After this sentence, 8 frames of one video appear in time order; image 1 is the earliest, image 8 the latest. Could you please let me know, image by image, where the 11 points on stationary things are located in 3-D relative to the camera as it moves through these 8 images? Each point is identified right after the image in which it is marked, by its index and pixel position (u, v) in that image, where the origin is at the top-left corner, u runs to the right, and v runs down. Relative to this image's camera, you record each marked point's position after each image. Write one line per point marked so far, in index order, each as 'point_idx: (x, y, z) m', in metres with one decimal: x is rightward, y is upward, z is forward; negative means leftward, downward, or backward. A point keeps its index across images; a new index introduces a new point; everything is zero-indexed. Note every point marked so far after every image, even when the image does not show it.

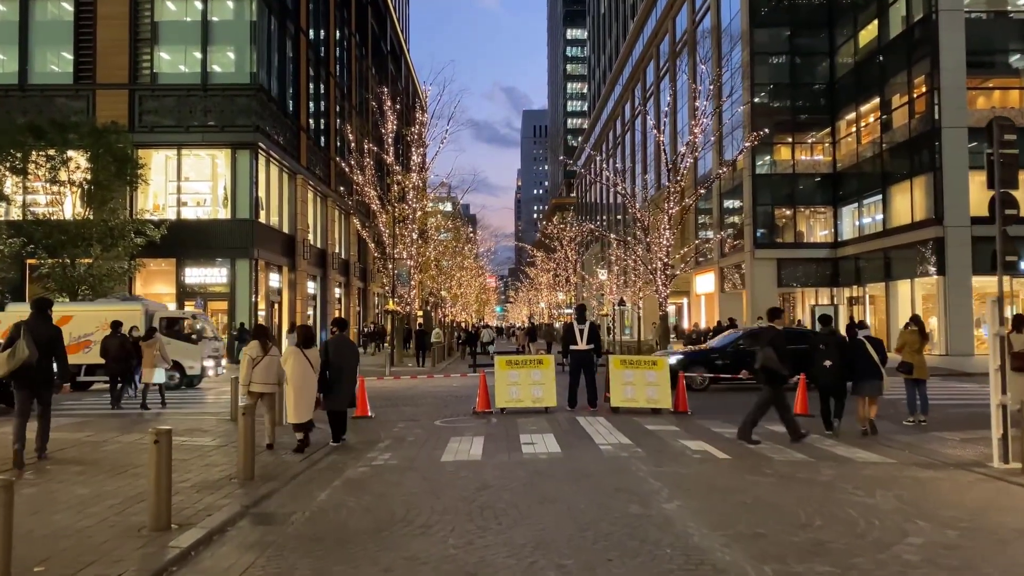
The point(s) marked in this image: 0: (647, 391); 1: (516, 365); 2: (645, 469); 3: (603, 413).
0: (+2.1, -1.6, +12.0) m
1: (0.0, -1.2, +12.0) m
2: (+1.3, -1.7, +7.3) m
3: (+1.4, -1.9, +12.0) m
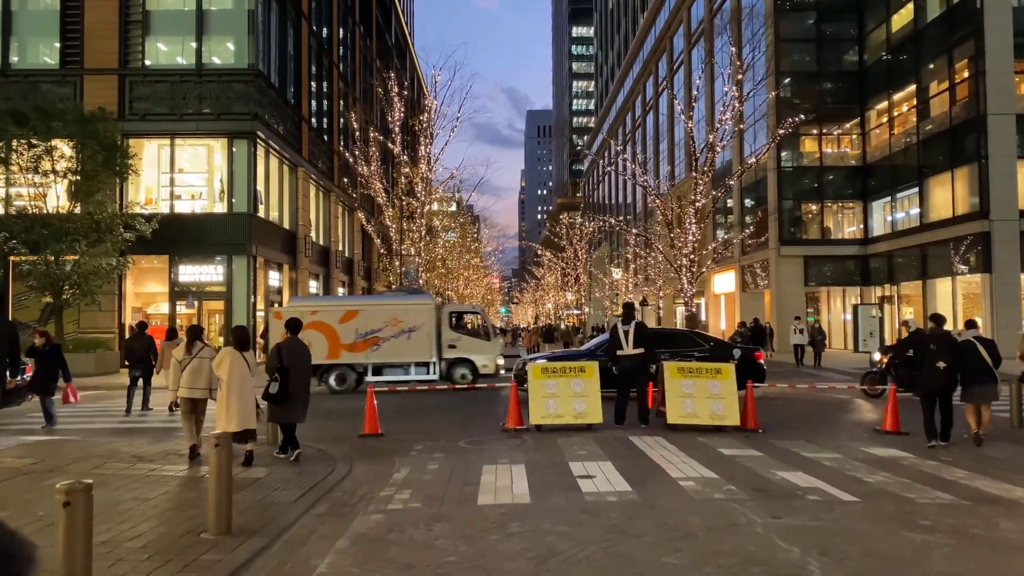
0: (+2.6, -1.5, +10.1) m
1: (+0.5, -1.1, +10.1) m
2: (+1.7, -1.6, +5.4) m
3: (+1.9, -1.9, +10.1) m
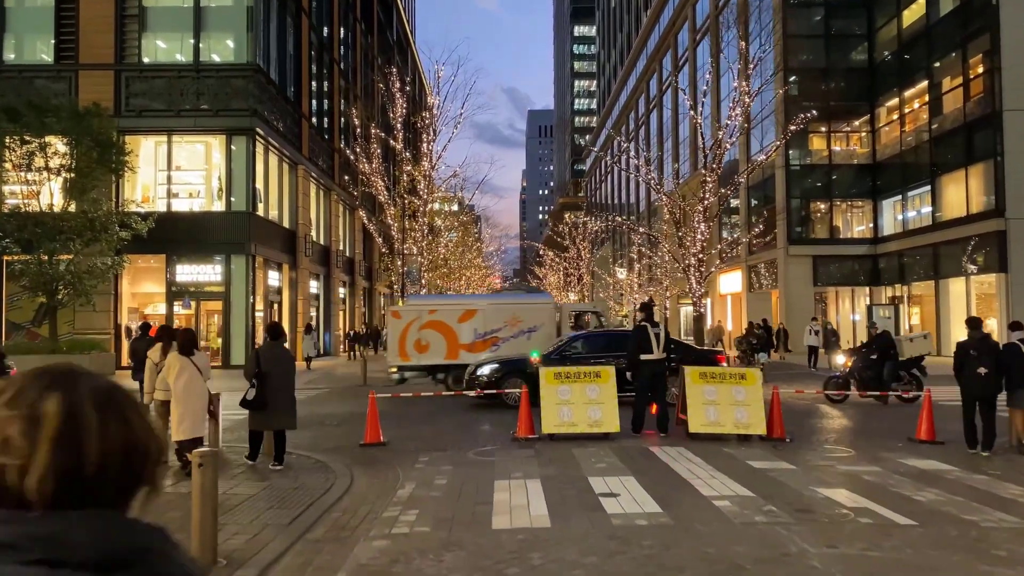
0: (+2.7, -1.5, +9.5) m
1: (+0.7, -1.1, +9.5) m
2: (+1.9, -1.6, +4.8) m
3: (+2.0, -1.9, +9.5) m
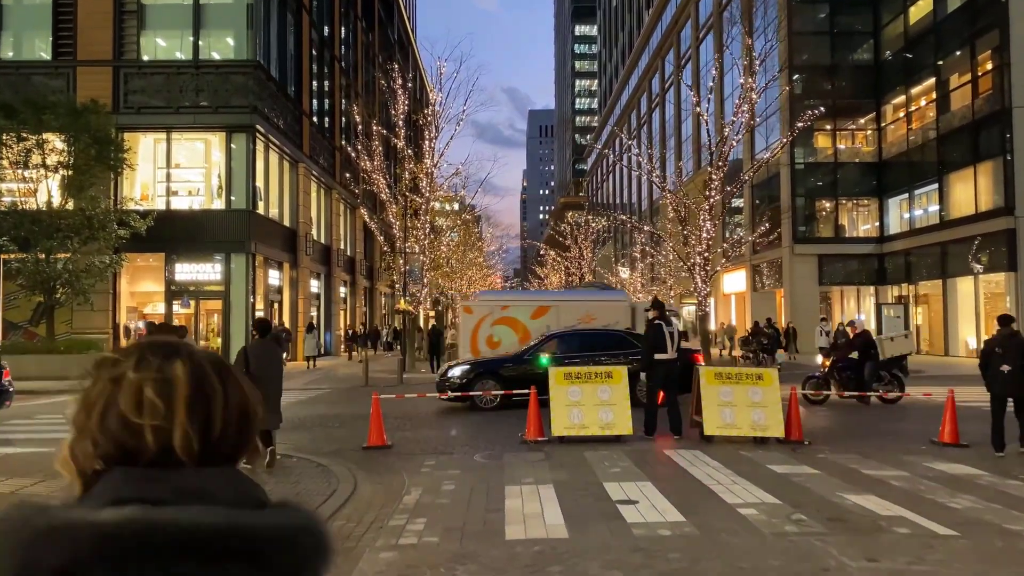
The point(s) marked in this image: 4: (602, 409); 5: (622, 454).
0: (+2.8, -1.5, +9.1) m
1: (+0.8, -1.1, +9.2) m
2: (+2.0, -1.6, +4.5) m
3: (+2.1, -1.8, +9.1) m
4: (+1.1, -1.4, +9.1) m
5: (+1.2, -1.8, +8.5) m
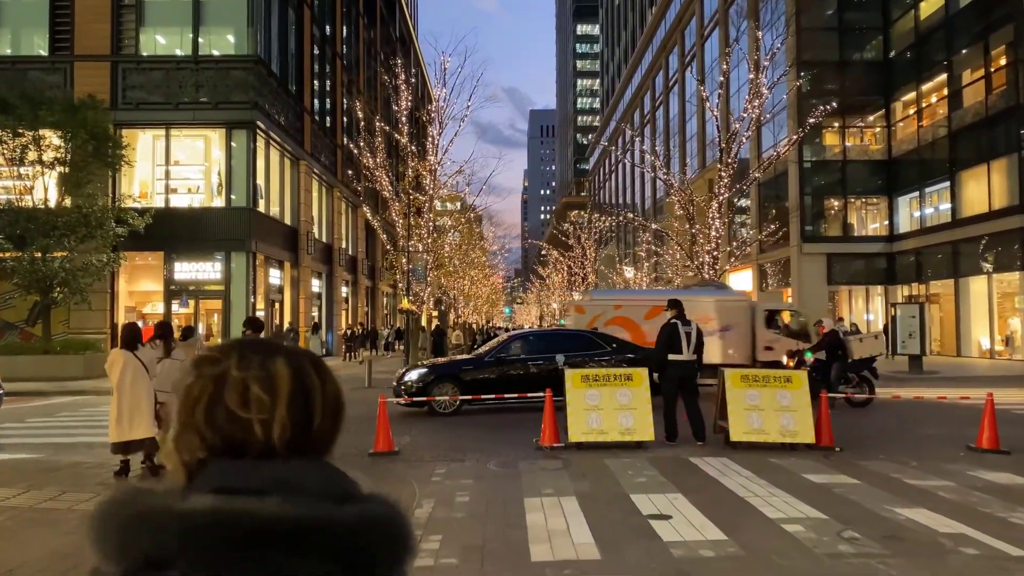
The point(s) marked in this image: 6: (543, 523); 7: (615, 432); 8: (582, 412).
0: (+3.0, -1.5, +8.6) m
1: (+0.9, -1.0, +8.7) m
2: (+2.1, -1.6, +4.0) m
3: (+2.3, -1.8, +8.6) m
4: (+1.2, -1.4, +8.6) m
5: (+1.4, -1.8, +8.0) m
6: (+0.2, -1.7, +5.6) m
7: (+1.1, -1.6, +8.6) m
8: (+0.8, -1.4, +8.6) m
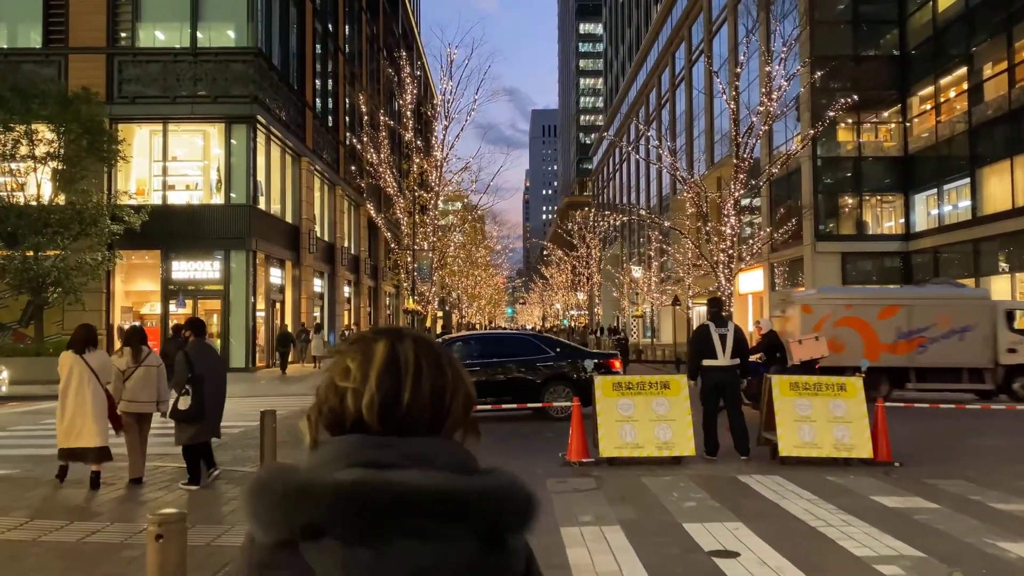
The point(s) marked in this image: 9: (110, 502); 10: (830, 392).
0: (+3.2, -1.4, +7.8) m
1: (+1.2, -1.0, +7.8) m
2: (+2.4, -1.5, +3.1) m
3: (+2.5, -1.8, +7.8) m
4: (+1.5, -1.4, +7.8) m
5: (+1.6, -1.8, +7.1) m
6: (+0.5, -1.7, +4.7) m
7: (+1.4, -1.6, +7.7) m
8: (+1.0, -1.4, +7.8) m
9: (-3.6, -1.9, +7.0) m
10: (+3.2, -1.1, +7.9) m
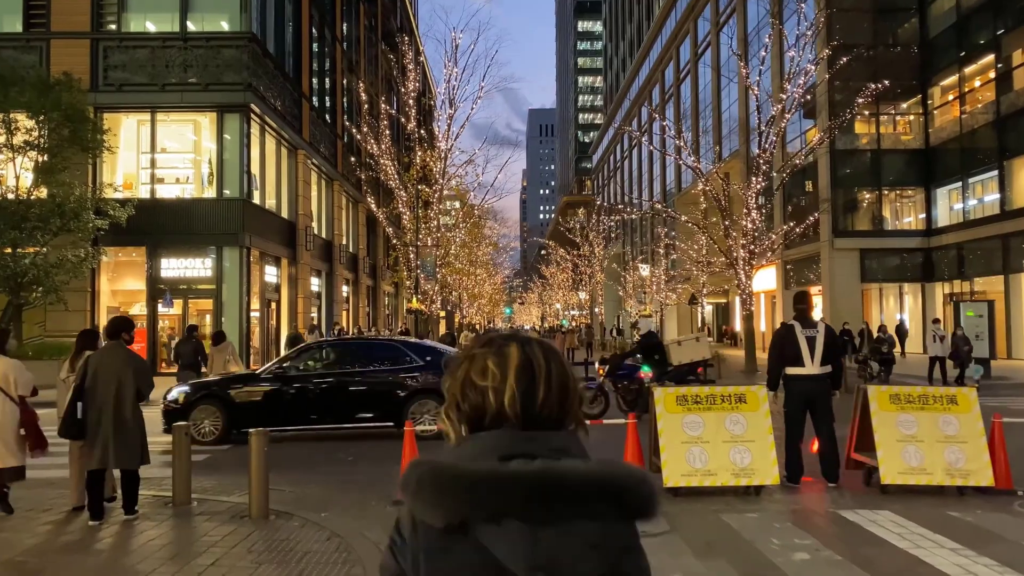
0: (+3.6, -1.4, +6.4) m
1: (+1.5, -1.0, +6.4) m
2: (+2.7, -1.5, +1.7) m
3: (+2.9, -1.7, +6.4) m
4: (+1.8, -1.3, +6.4) m
5: (+2.0, -1.7, +5.8) m
6: (+0.8, -1.6, +3.3) m
7: (+1.7, -1.5, +6.4) m
8: (+1.4, -1.3, +6.4) m
9: (-3.2, -1.9, +5.6) m
10: (+3.6, -1.0, +6.5) m
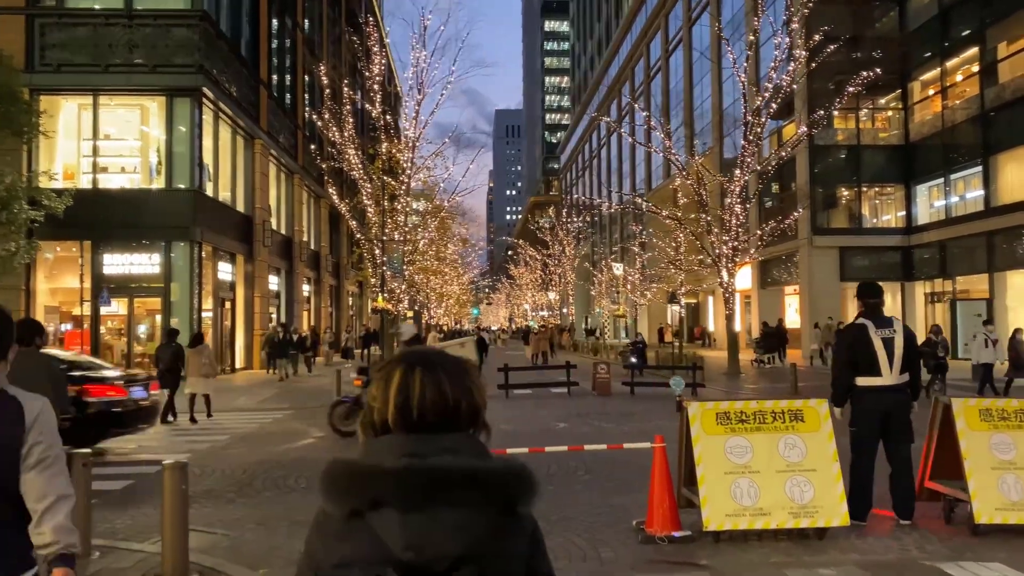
0: (+3.6, -1.3, +5.1) m
1: (+1.5, -0.9, +5.1) m
2: (+2.9, -1.4, +0.4) m
3: (+2.9, -1.6, +5.1) m
4: (+1.8, -1.2, +5.1) m
5: (+2.0, -1.6, +4.4) m
6: (+1.0, -1.5, +1.9) m
7: (+1.7, -1.4, +5.0) m
8: (+1.4, -1.2, +5.0) m
9: (-3.2, -1.8, +4.0) m
10: (+3.5, -0.9, +5.2) m
